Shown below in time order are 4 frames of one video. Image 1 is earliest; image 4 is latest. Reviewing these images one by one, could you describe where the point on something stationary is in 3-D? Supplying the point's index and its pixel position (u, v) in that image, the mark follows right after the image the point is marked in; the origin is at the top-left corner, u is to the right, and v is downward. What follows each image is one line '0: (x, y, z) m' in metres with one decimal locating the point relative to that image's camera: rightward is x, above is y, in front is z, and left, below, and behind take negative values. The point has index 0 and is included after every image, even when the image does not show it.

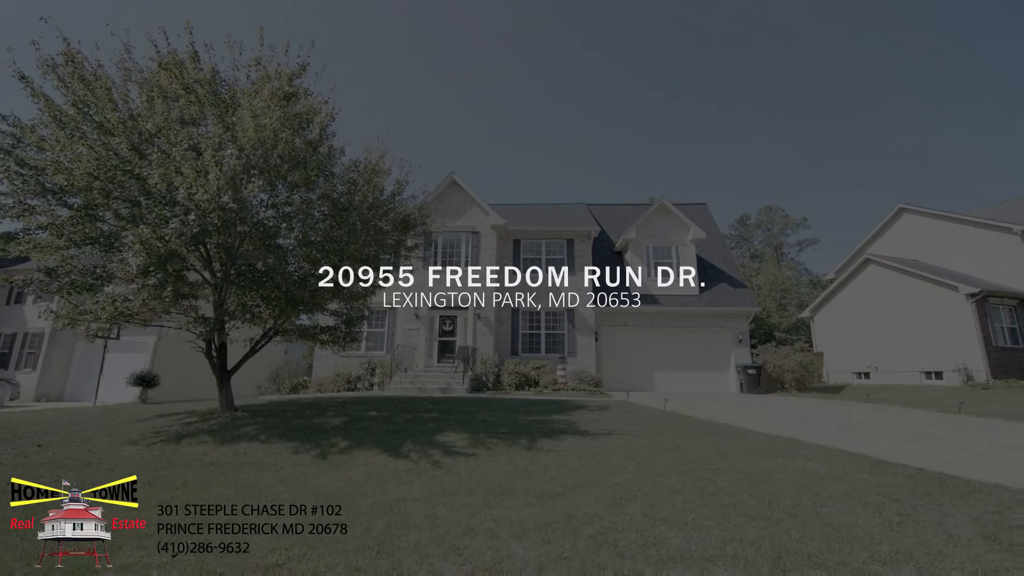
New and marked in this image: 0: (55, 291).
0: (-7.8, -0.1, +7.6) m
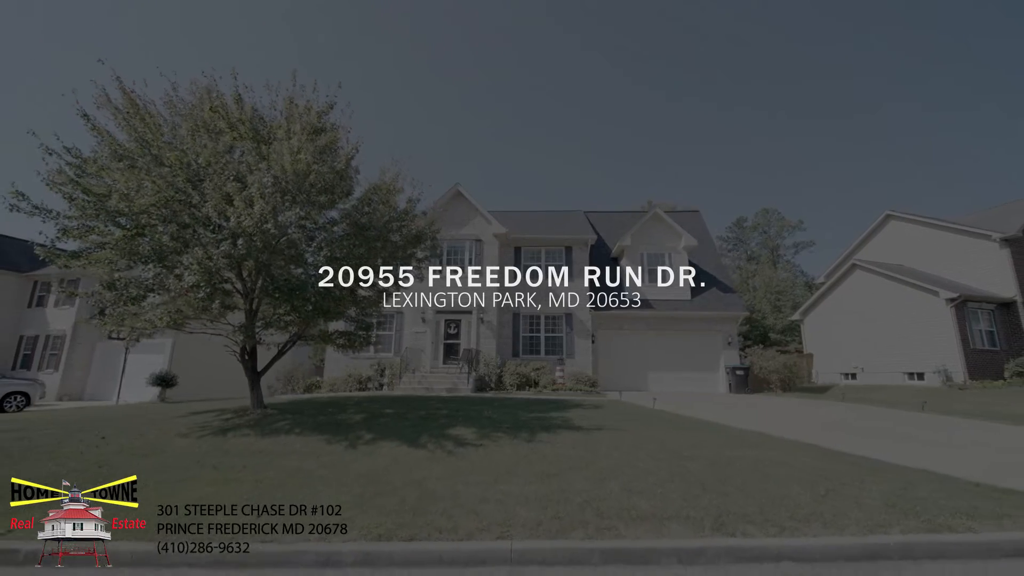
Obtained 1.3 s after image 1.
0: (-7.7, -0.3, +8.6) m
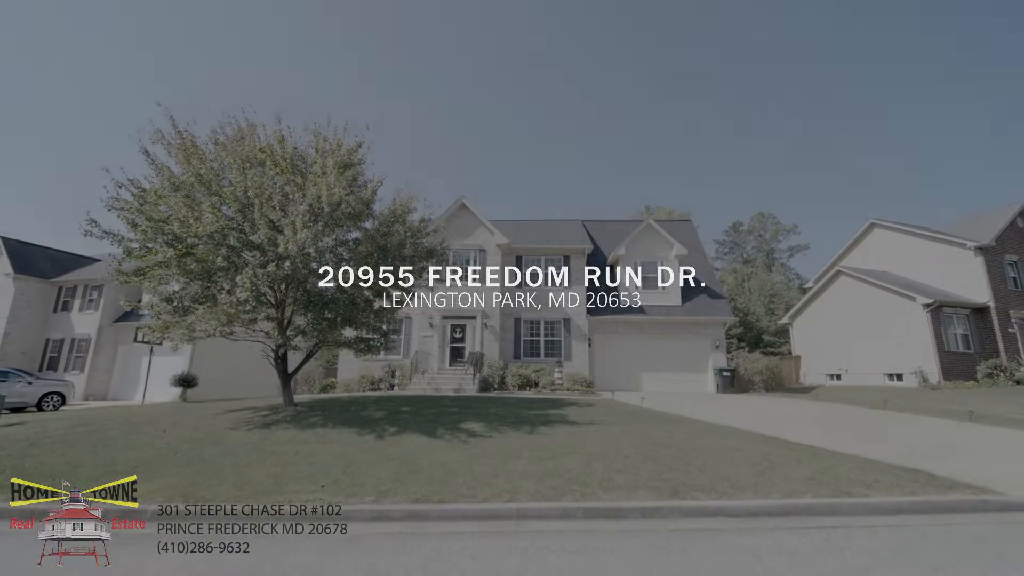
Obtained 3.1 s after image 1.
0: (-7.7, -0.6, +9.9) m
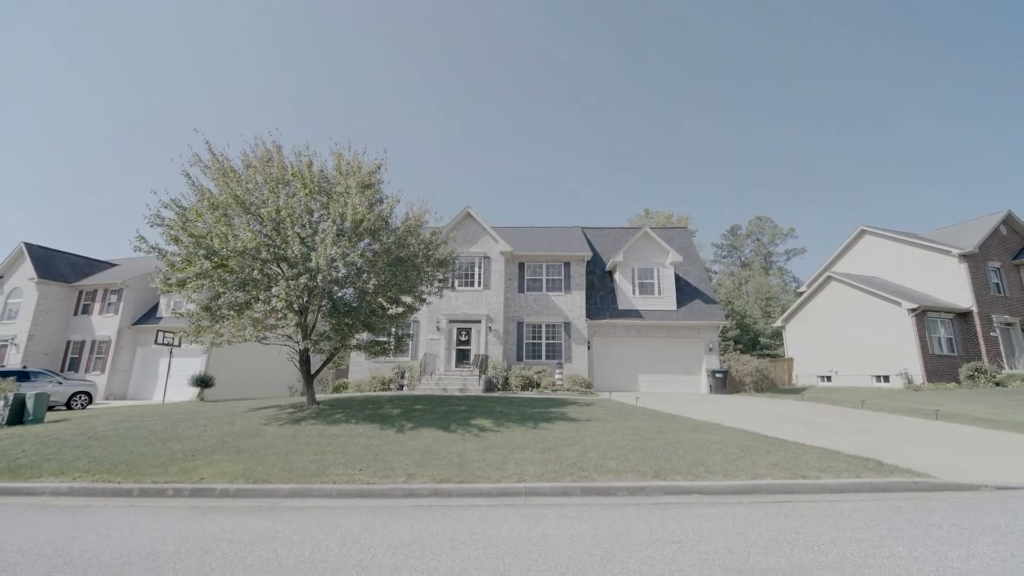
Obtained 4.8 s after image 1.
0: (-7.5, -0.8, +10.9) m
